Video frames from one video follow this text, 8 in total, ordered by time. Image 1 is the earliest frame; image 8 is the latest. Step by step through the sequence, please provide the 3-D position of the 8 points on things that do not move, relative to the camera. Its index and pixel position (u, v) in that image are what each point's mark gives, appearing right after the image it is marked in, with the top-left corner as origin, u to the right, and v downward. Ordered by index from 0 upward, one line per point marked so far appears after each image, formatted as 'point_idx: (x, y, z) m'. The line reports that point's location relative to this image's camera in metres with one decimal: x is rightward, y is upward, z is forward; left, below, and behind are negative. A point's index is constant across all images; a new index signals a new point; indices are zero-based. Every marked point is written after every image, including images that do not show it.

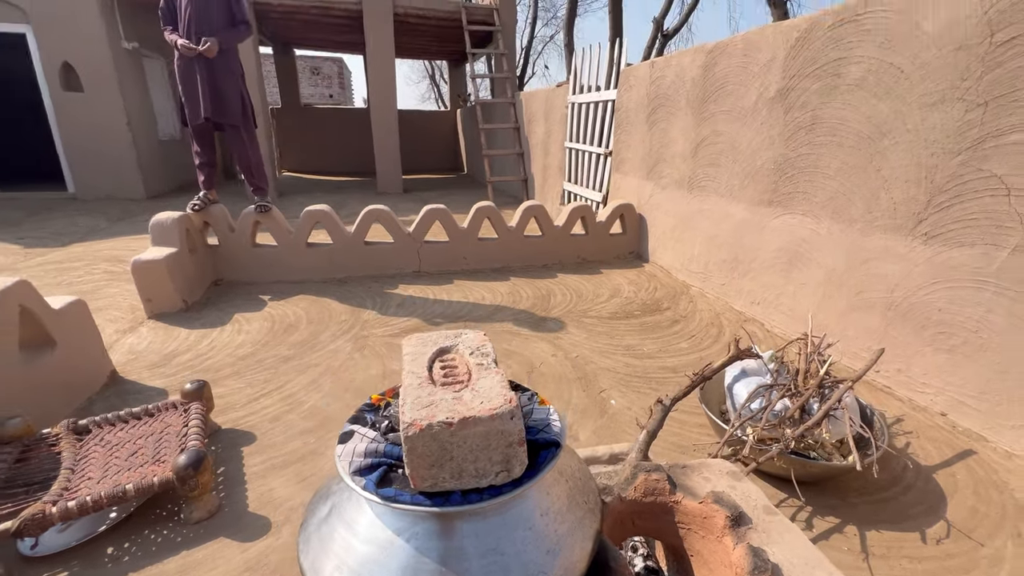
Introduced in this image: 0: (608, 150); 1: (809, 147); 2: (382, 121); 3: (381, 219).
0: (+1.1, +1.6, +5.2) m
1: (+1.7, +0.8, +2.6) m
2: (-2.5, +3.3, +8.9) m
3: (-1.1, +0.6, +3.9) m
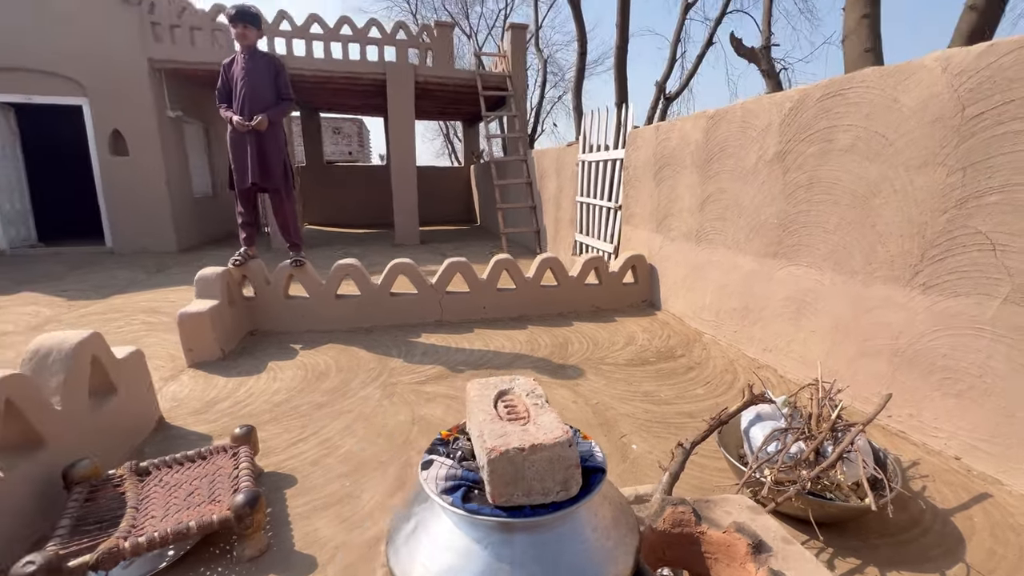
0: (+1.3, +1.0, +5.5) m
1: (+1.9, +0.5, +2.8) m
2: (-2.3, +2.3, +9.4) m
3: (-1.0, +0.2, +4.1) m
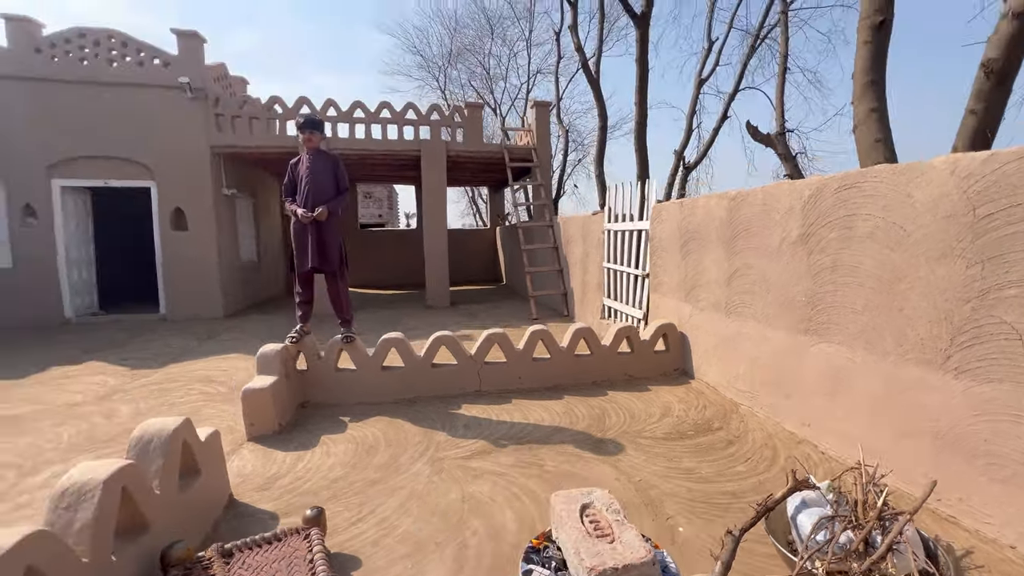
0: (+1.7, +0.2, +5.7) m
1: (+2.1, 0.0, +3.0) m
2: (-1.7, +1.0, +9.9) m
3: (-0.6, -0.5, +4.3) m
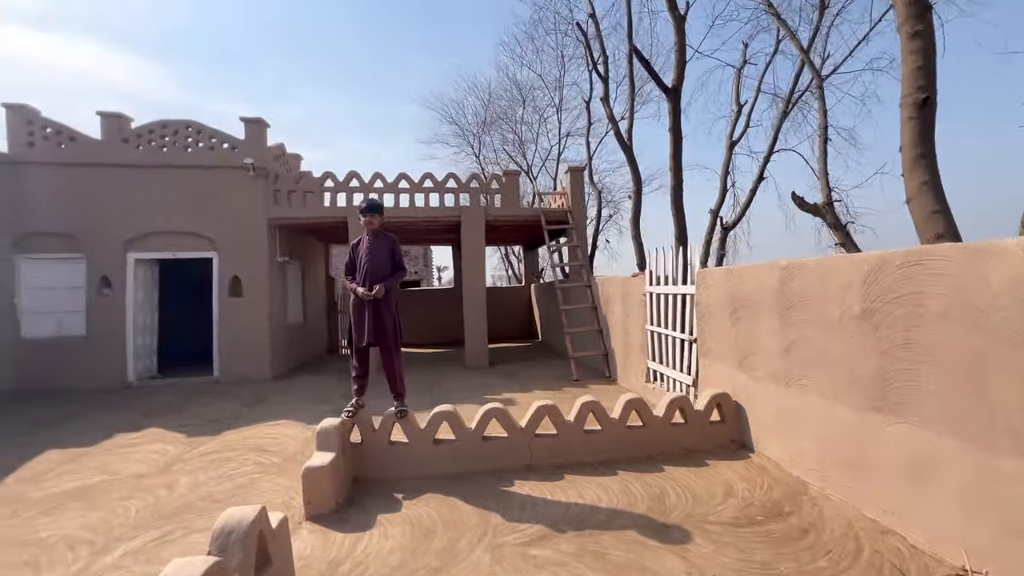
0: (+2.3, -0.6, +5.6) m
1: (+2.5, -0.5, +2.9) m
2: (-0.9, -0.4, +10.1) m
3: (-0.1, -1.2, +4.3) m
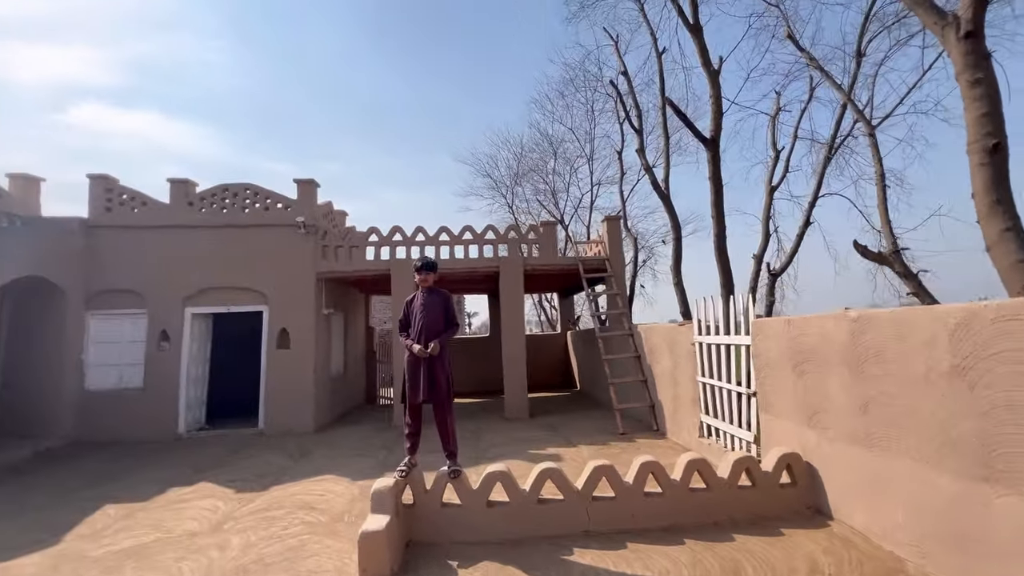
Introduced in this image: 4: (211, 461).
0: (+2.8, -1.2, +5.3) m
1: (+2.9, -0.8, +2.6) m
2: (0.0, -1.5, +10.0) m
3: (+0.4, -1.8, +4.2) m
4: (-5.2, -3.0, +7.7) m
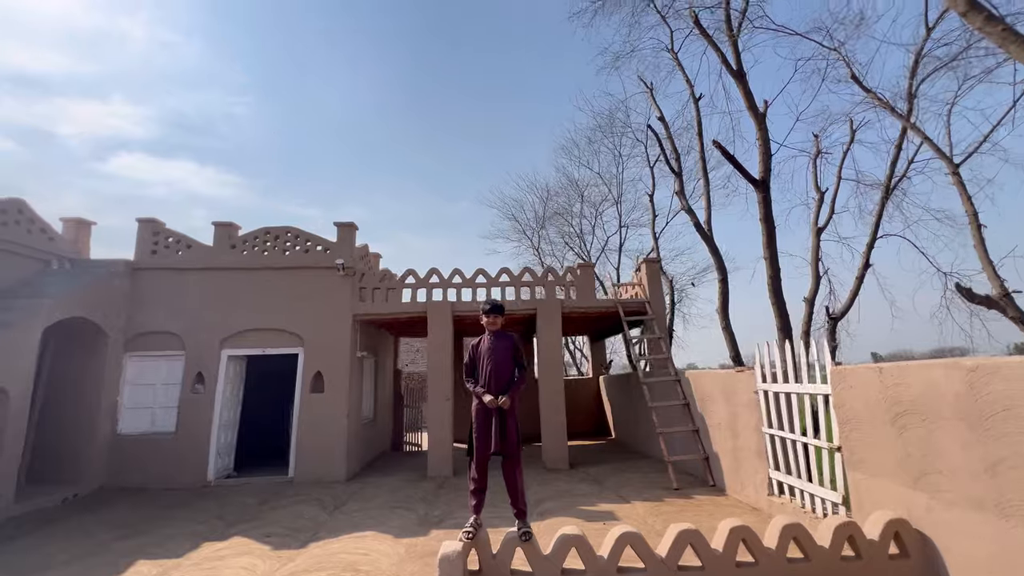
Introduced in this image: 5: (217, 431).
0: (+3.5, -1.7, +4.9) m
1: (+3.5, -1.1, +2.2) m
2: (+0.8, -2.4, +9.6) m
3: (+1.0, -2.1, +3.8) m
4: (-4.4, -3.7, +7.3) m
5: (-6.0, -2.9, +9.2) m
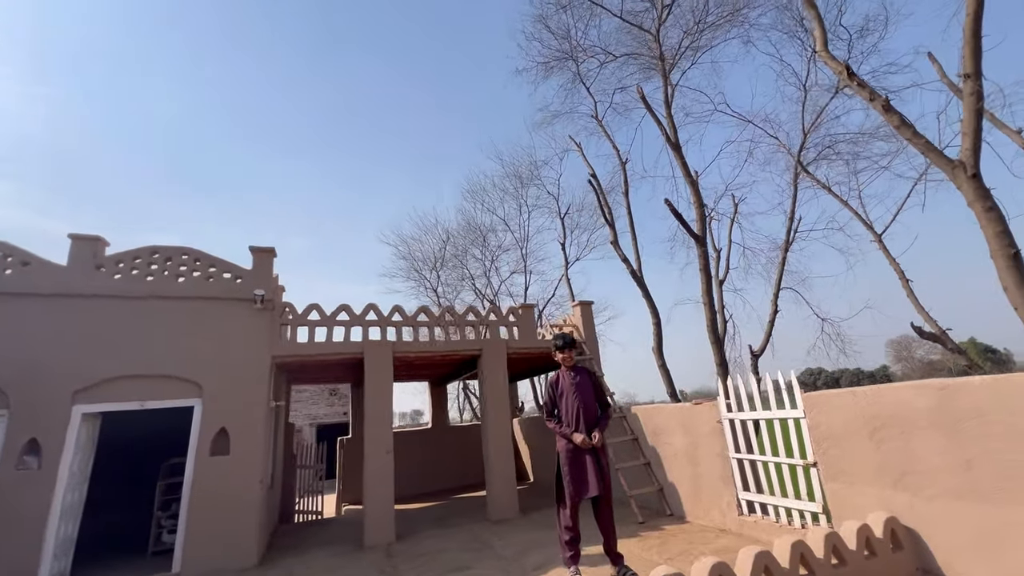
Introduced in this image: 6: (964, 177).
0: (+3.8, -2.2, +5.8) m
1: (+4.7, -1.3, +3.3) m
2: (-0.3, -3.2, +9.2) m
3: (+1.8, -2.4, +3.8) m
4: (-4.5, -4.0, +5.2) m
5: (-6.6, -3.4, +6.5) m
6: (+4.9, +1.2, +4.9) m
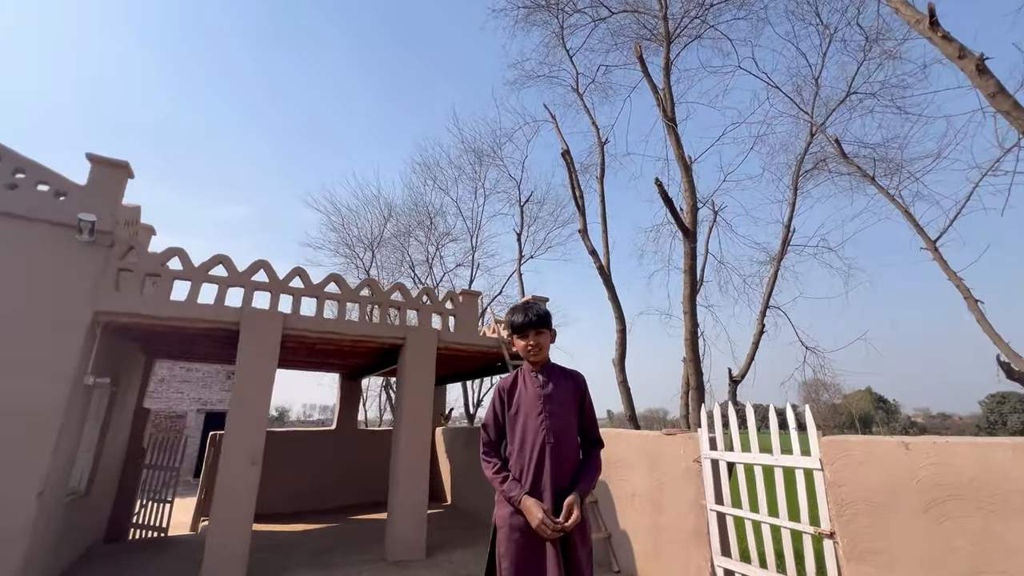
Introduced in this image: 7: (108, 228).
0: (+3.0, -2.3, +4.3) m
1: (+4.2, -1.5, +2.0) m
2: (-1.6, -2.8, +7.2) m
3: (+1.2, -2.2, +2.1) m
4: (-5.4, -3.0, +2.7) m
5: (-7.6, -2.1, +3.7) m
6: (+4.6, +1.0, +3.6) m
7: (-5.3, +0.8, +5.9) m
